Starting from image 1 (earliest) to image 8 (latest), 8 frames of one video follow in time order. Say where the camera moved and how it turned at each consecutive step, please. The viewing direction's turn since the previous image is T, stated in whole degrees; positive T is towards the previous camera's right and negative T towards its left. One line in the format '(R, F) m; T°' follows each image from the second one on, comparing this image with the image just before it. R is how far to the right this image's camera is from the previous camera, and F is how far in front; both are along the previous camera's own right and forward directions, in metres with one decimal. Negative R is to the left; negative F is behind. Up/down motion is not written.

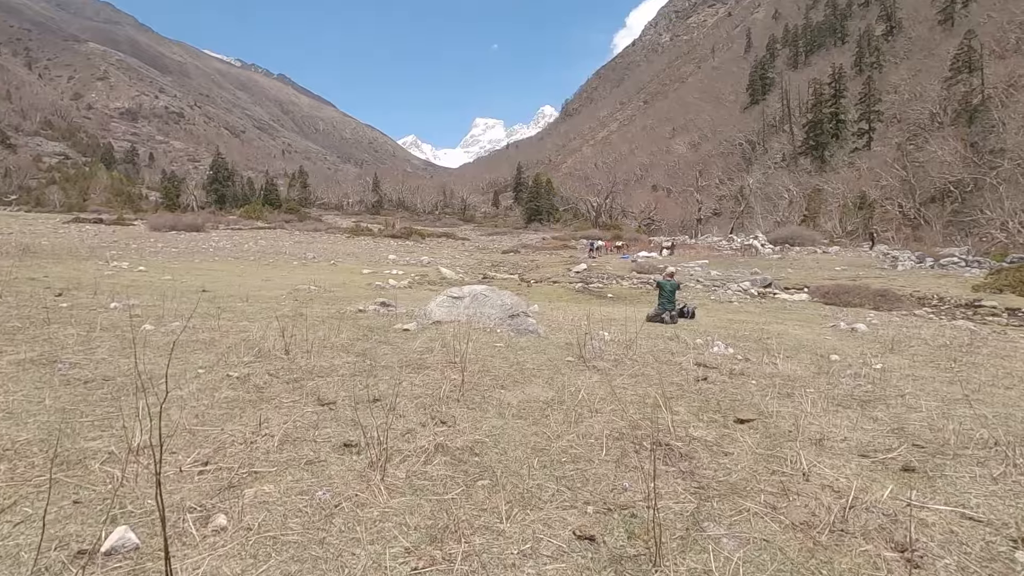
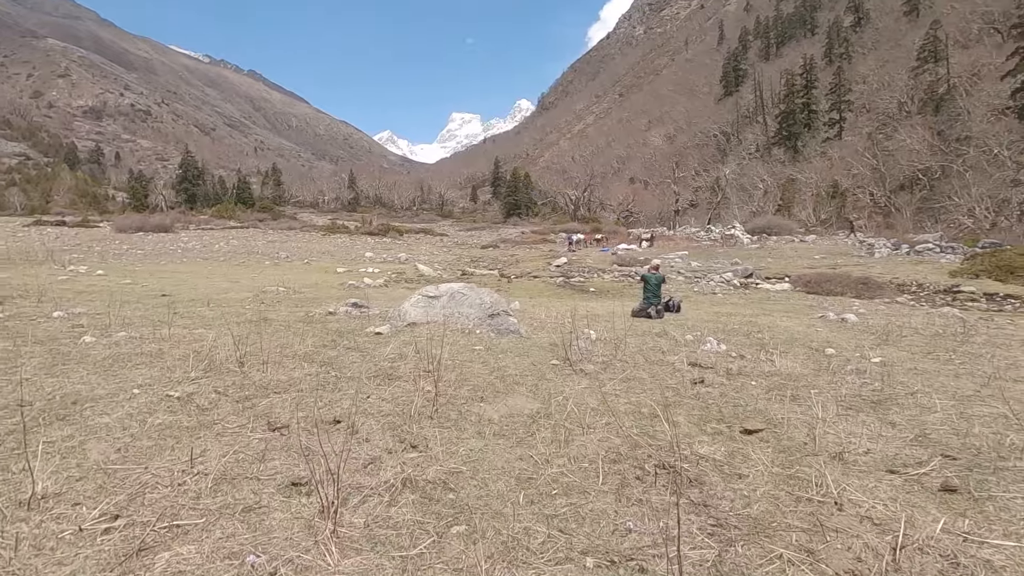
(0.0, +0.4) m; +2°
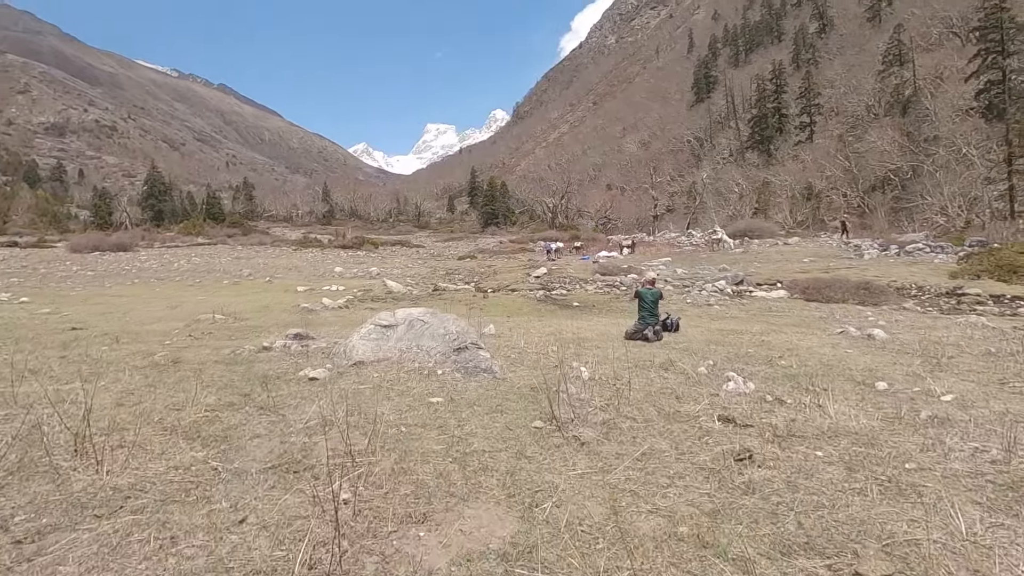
(+0.1, +1.2) m; +2°
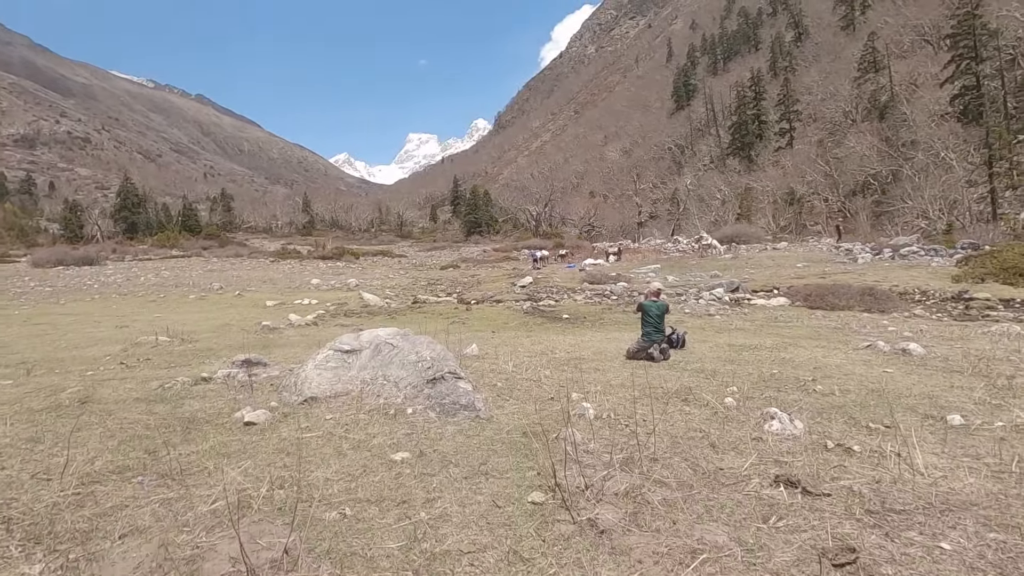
(0.0, +0.9) m; +2°
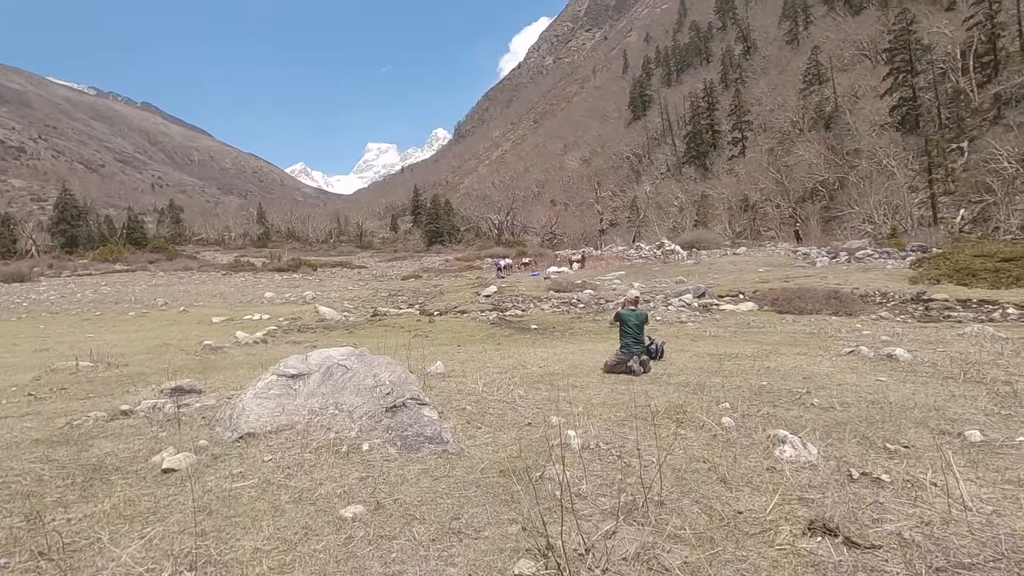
(0.0, +0.5) m; +4°
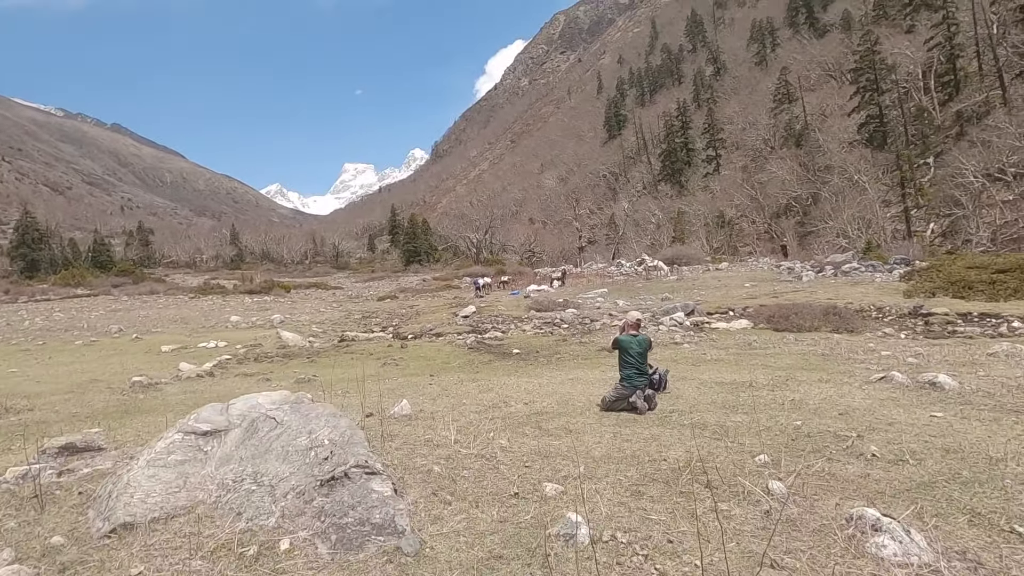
(0.0, +0.9) m; +2°
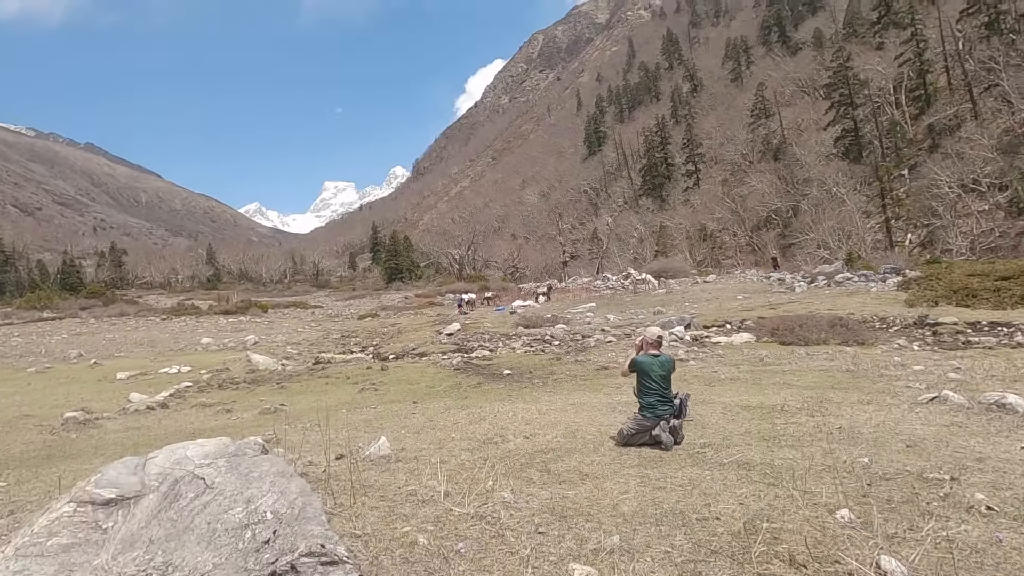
(-0.1, +0.7) m; +2°
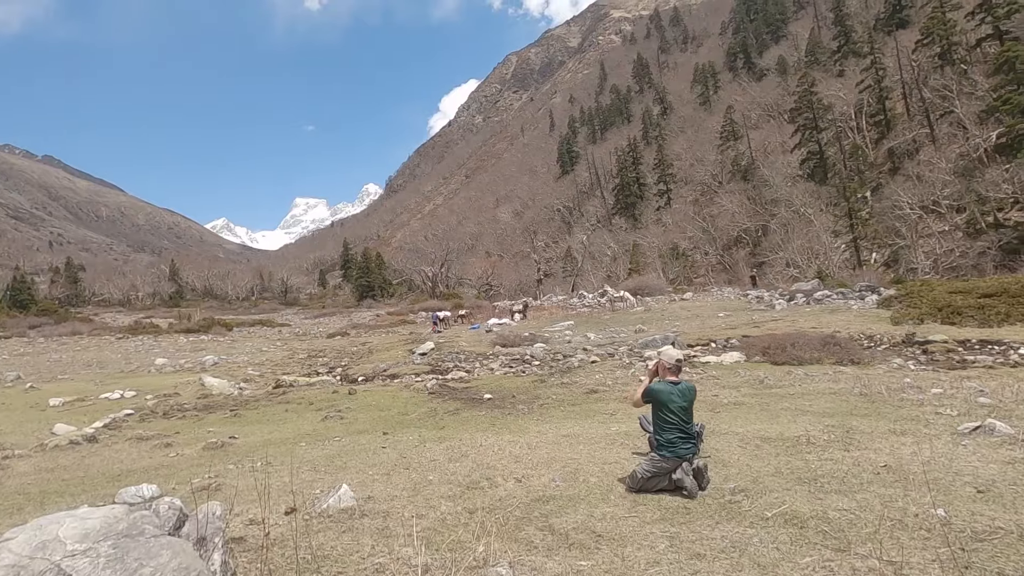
(-0.1, +0.7) m; +3°
